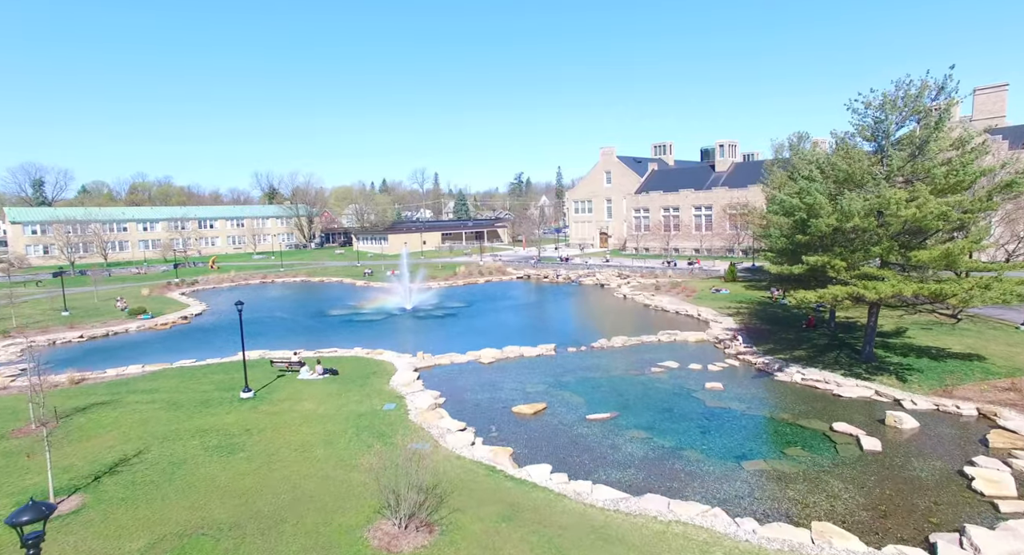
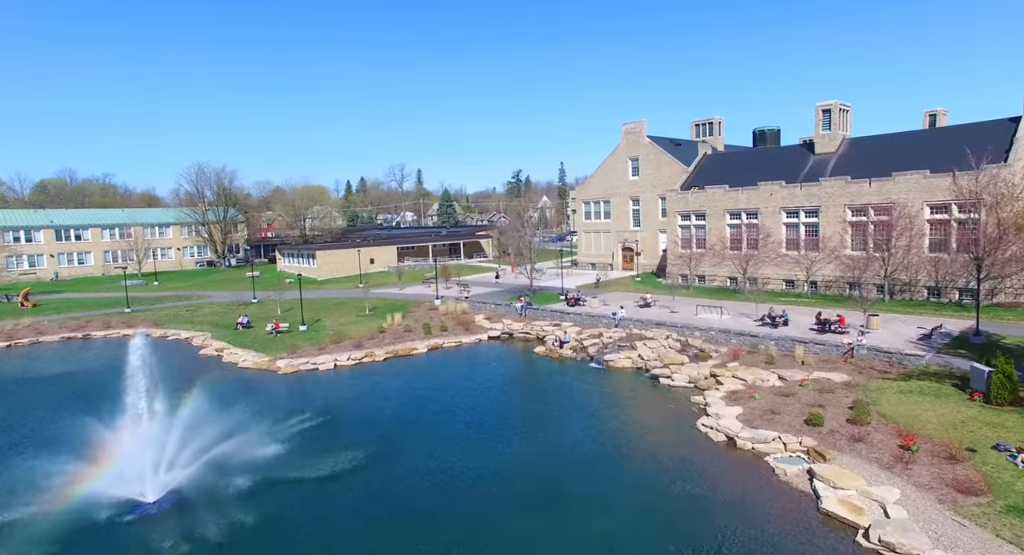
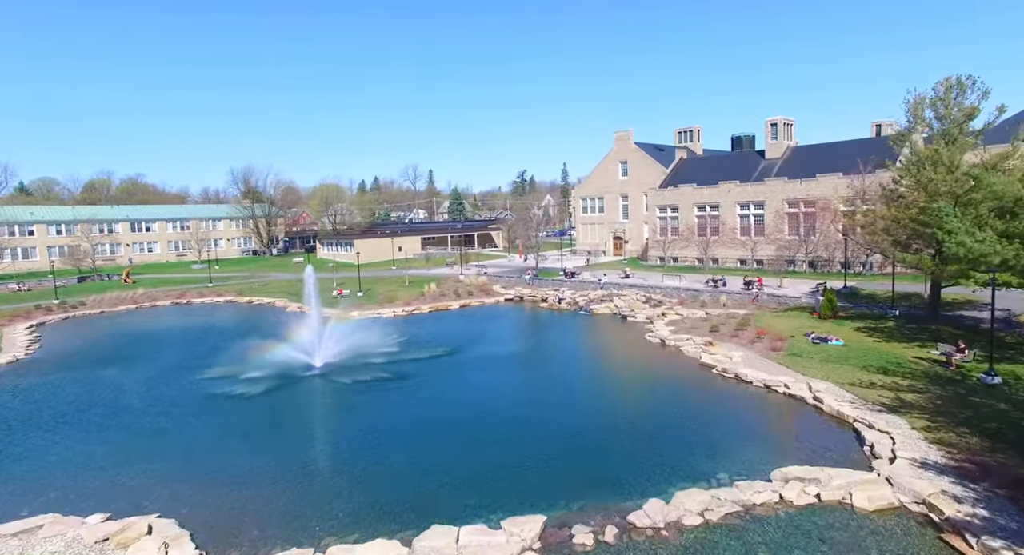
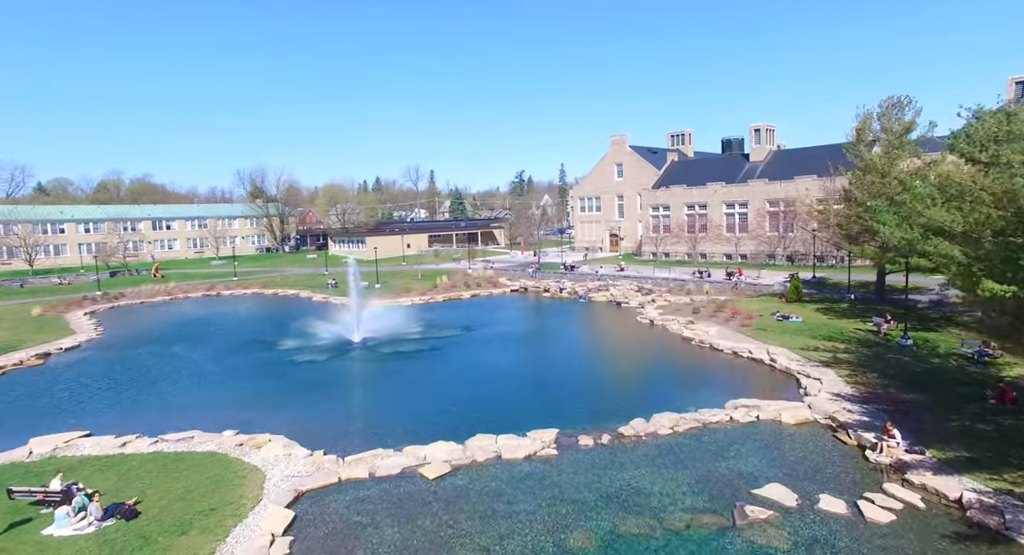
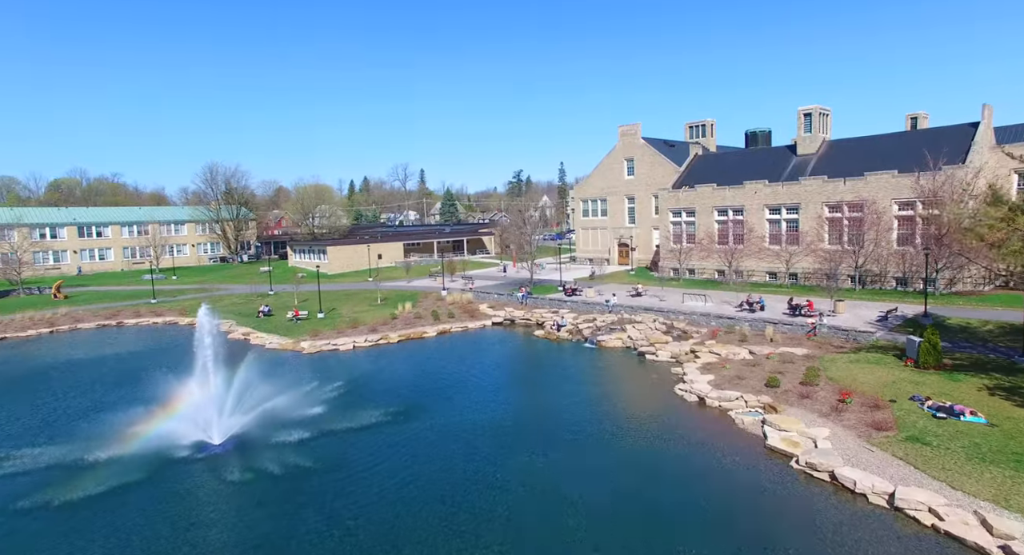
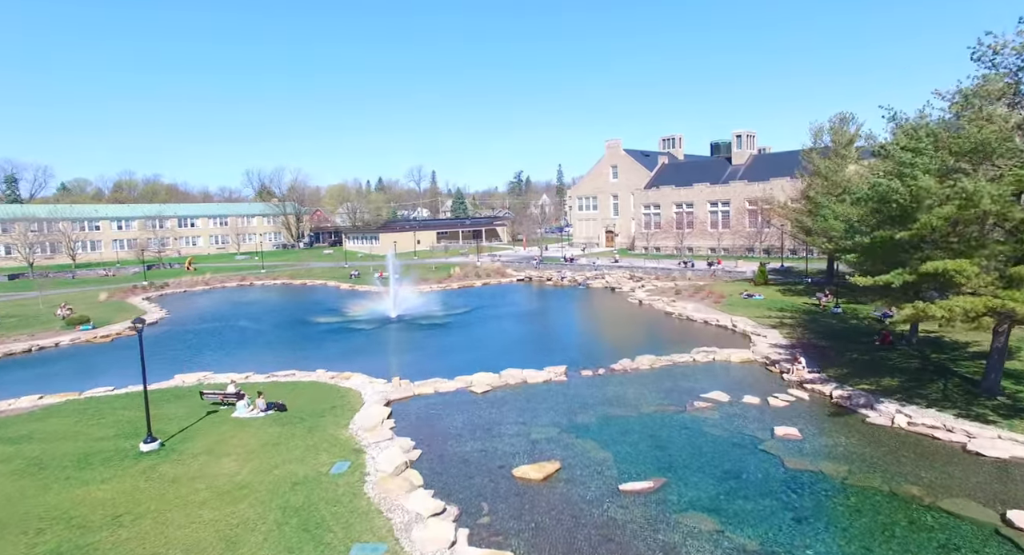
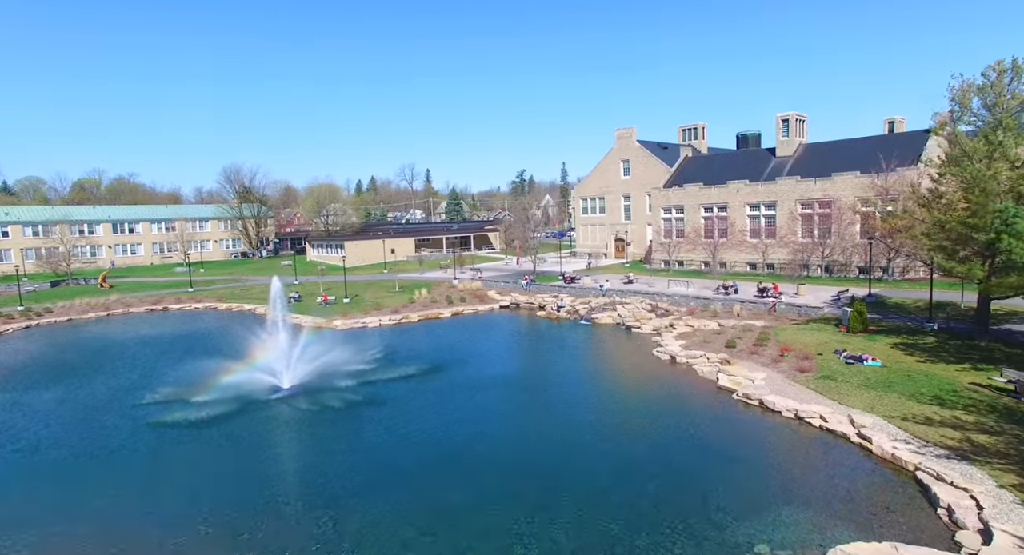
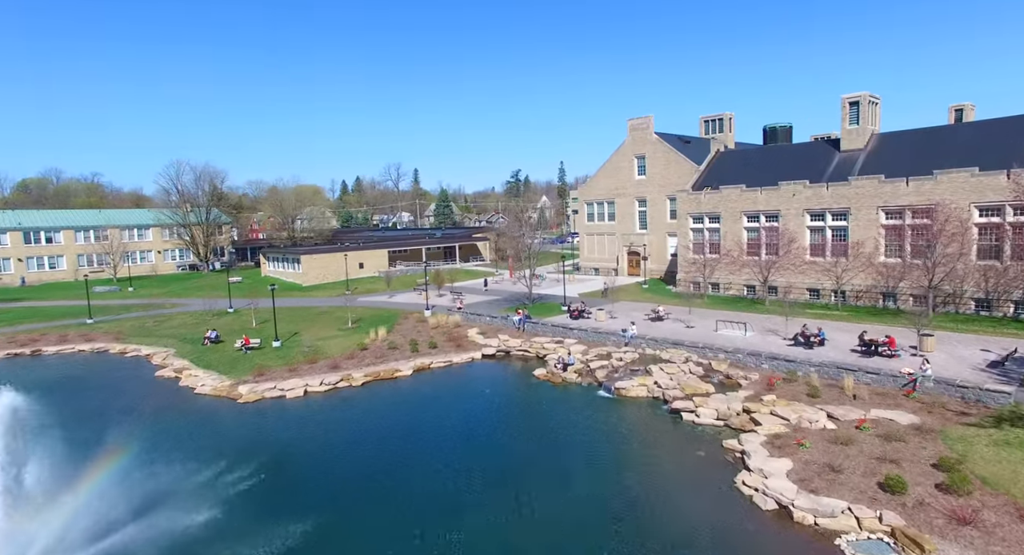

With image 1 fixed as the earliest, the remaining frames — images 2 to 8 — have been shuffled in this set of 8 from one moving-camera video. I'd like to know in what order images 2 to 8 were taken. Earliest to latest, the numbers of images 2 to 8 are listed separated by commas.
6, 4, 3, 7, 5, 2, 8
